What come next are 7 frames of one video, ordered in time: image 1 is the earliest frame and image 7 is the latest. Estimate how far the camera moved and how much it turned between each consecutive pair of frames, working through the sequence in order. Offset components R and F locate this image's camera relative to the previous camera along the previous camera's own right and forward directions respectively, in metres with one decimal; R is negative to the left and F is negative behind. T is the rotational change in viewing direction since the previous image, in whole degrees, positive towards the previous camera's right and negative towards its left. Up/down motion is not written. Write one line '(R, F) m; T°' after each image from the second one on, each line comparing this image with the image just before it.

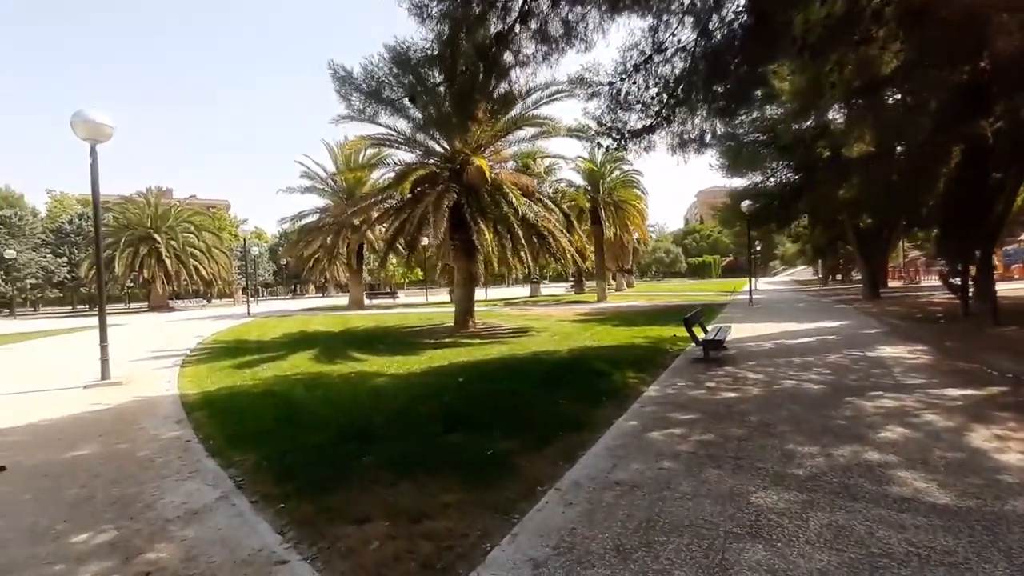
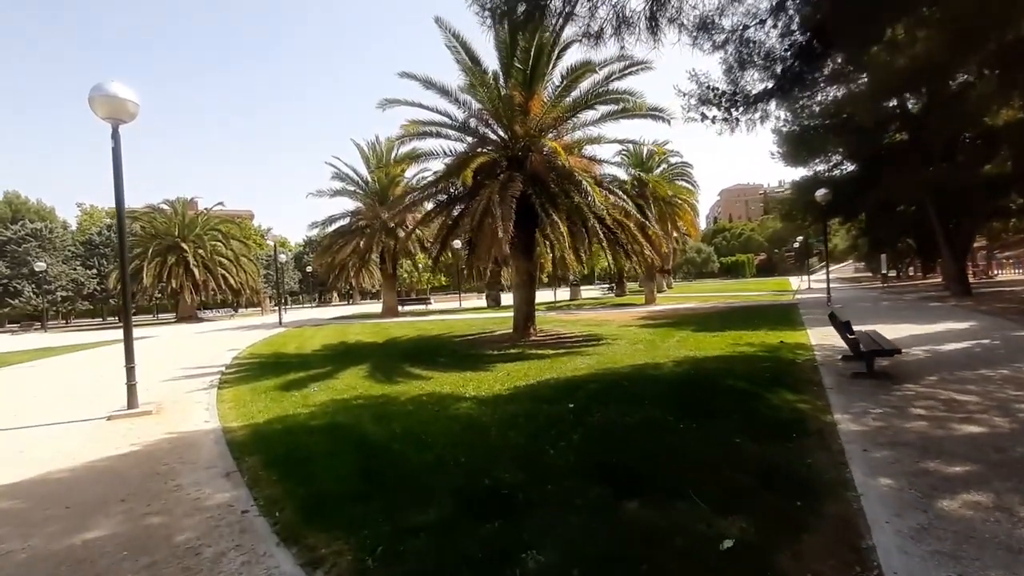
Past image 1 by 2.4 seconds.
(-1.0, +1.6) m; -2°
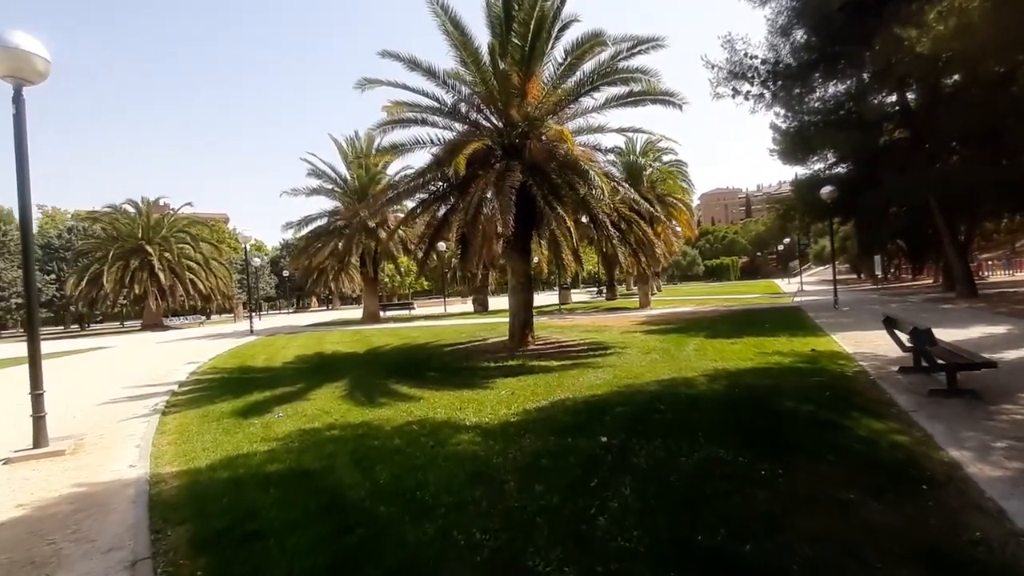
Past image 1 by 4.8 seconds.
(-0.3, +1.2) m; +2°
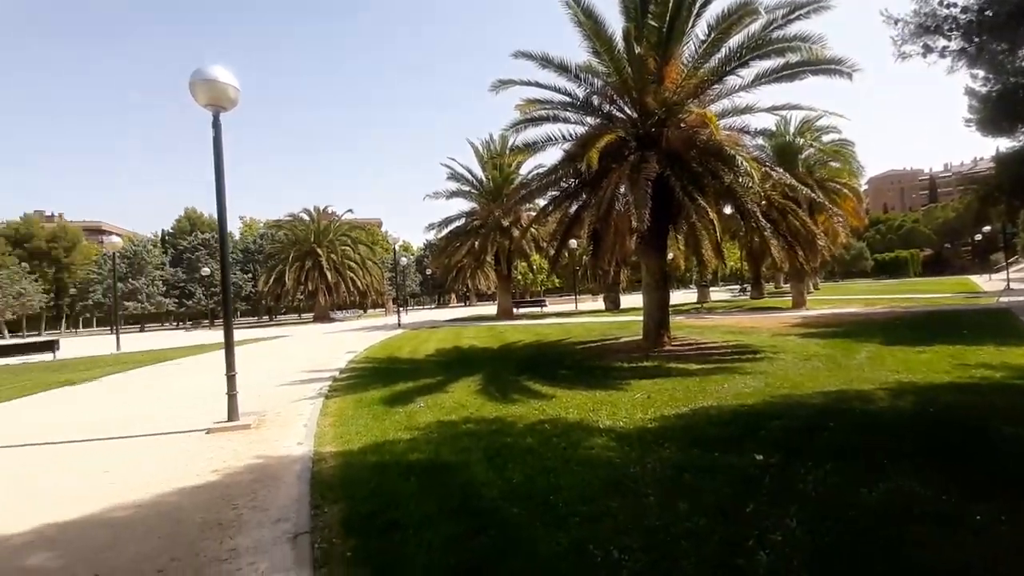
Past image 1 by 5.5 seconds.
(0.0, 0.0) m; -12°
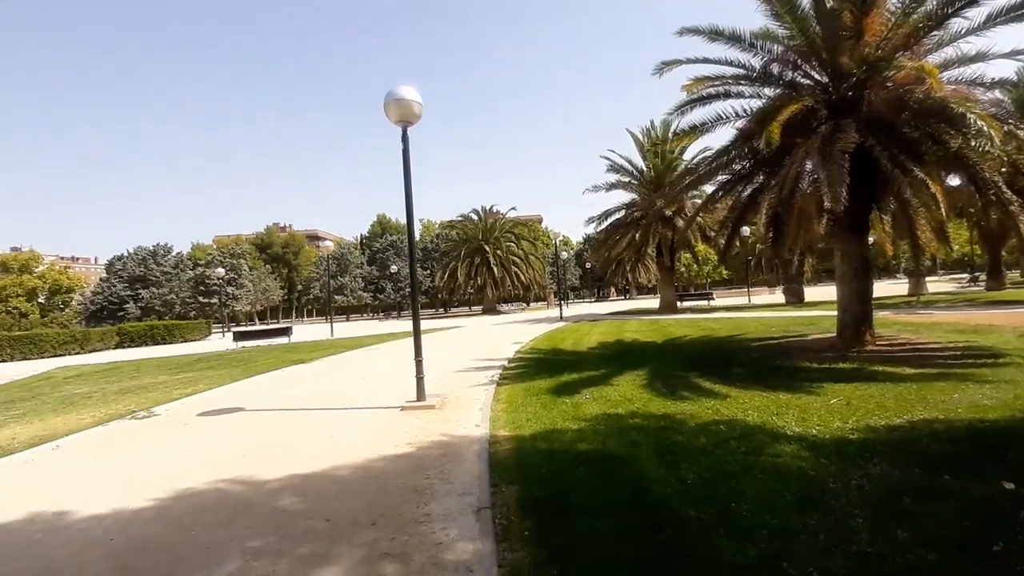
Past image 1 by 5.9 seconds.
(-0.1, +0.1) m; -14°
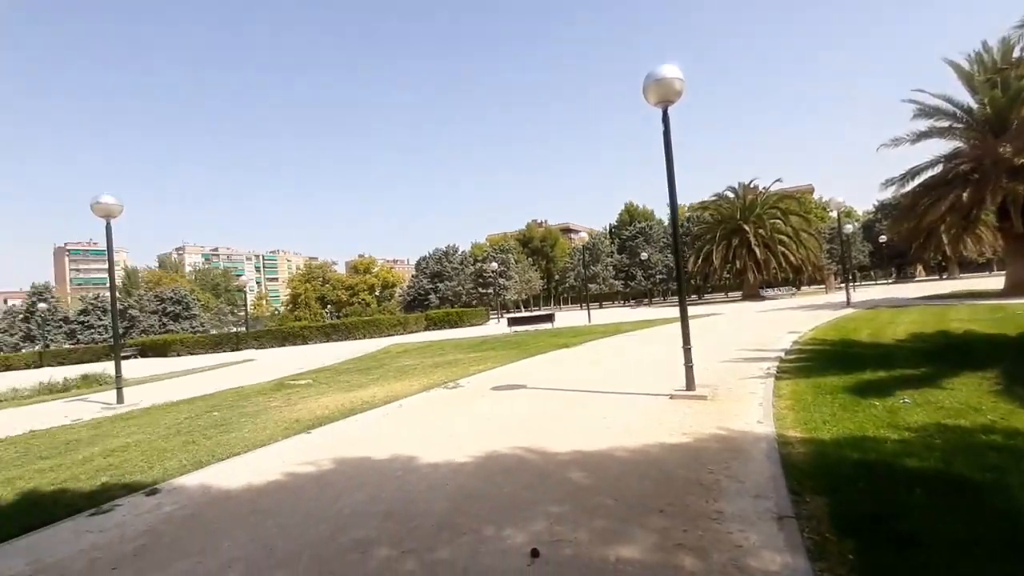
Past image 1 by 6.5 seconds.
(-0.5, +0.9) m; -22°
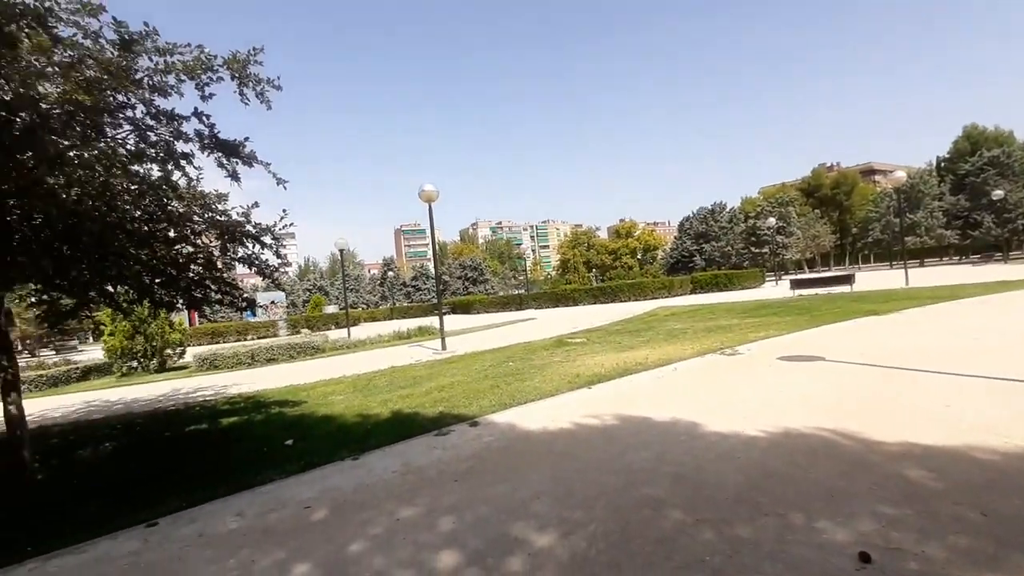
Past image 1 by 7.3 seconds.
(-0.9, +2.1) m; -24°
